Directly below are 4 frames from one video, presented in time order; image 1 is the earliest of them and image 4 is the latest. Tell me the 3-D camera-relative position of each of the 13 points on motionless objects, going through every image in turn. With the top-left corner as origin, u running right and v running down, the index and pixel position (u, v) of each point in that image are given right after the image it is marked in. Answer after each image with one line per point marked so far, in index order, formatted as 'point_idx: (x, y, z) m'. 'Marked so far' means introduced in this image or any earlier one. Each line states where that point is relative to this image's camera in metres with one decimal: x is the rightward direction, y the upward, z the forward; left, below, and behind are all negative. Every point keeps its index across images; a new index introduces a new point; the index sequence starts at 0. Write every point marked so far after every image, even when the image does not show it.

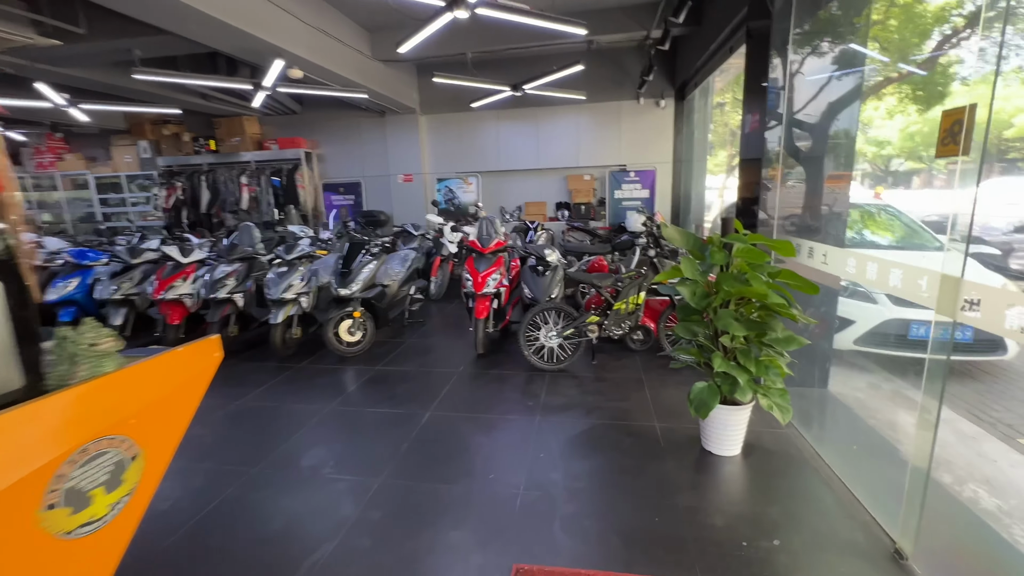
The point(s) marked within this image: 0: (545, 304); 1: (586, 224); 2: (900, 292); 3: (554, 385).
0: (+0.3, -0.1, +3.8) m
1: (+1.2, +1.1, +7.6) m
2: (+1.7, 0.0, +1.9) m
3: (+0.3, -0.8, +3.6) m
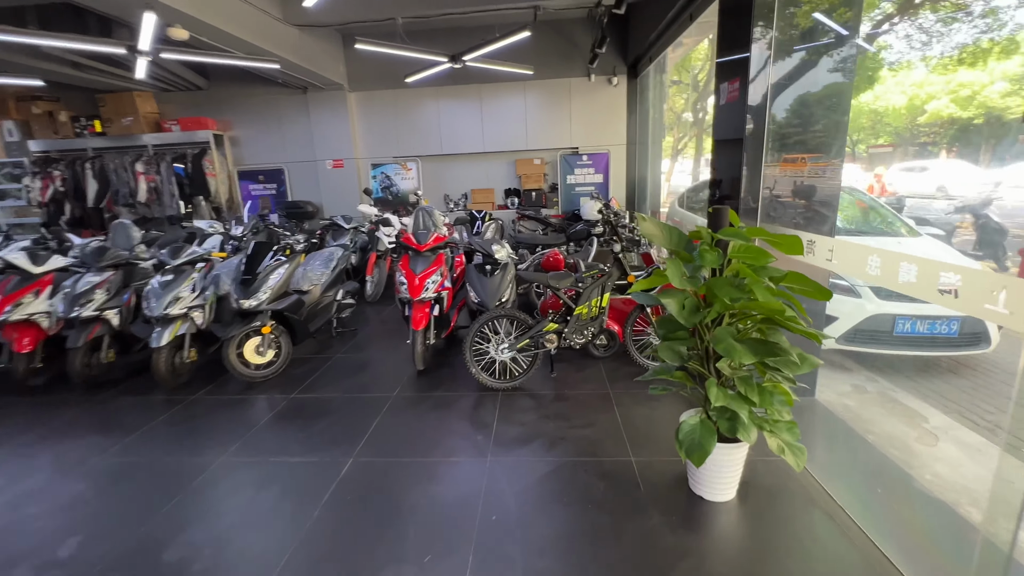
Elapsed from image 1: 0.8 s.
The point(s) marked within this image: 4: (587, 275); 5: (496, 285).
0: (-0.1, -0.2, +3.2) m
1: (+0.4, +1.2, +7.0) m
2: (+1.4, 0.0, +1.5) m
3: (0.0, -0.8, +3.1) m
4: (+0.5, +0.1, +3.2) m
5: (-0.1, 0.0, +3.6) m
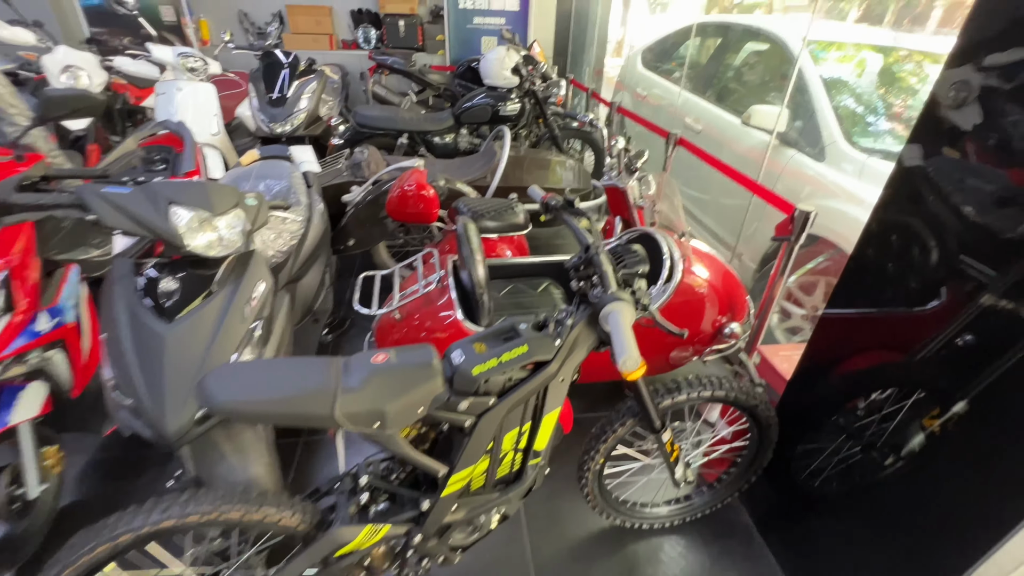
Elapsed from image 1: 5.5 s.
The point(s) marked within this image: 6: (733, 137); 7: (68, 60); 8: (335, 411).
0: (-0.7, -0.4, +0.8) m
1: (-0.9, +2.1, +4.1) m
2: (+1.2, -0.8, -0.5) m
3: (-0.6, -1.1, +0.9) m
4: (0.0, -0.1, +0.9) m
5: (-0.8, -0.1, +1.1) m
6: (+1.2, +0.8, +2.5) m
7: (-2.7, +1.4, +2.7) m
8: (-0.3, -0.2, +0.8) m
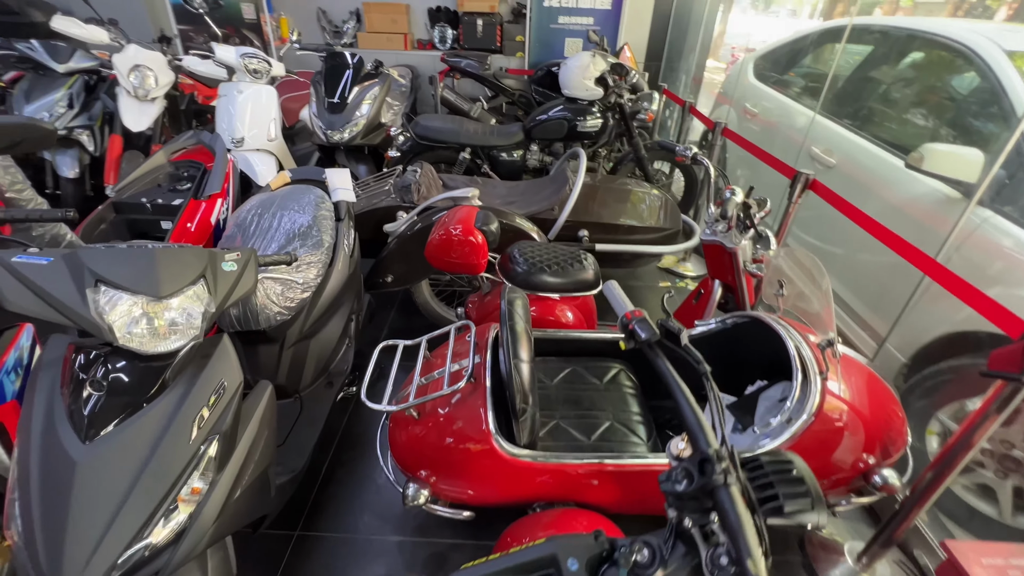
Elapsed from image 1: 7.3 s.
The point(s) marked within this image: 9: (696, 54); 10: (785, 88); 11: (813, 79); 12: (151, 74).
0: (-0.7, -0.6, +0.5) m
1: (-0.2, +1.9, +3.7) m
2: (+1.0, -1.2, -1.1) m
3: (-0.6, -1.3, +0.6) m
4: (0.0, -0.4, +0.5) m
5: (-0.7, -0.3, +0.8) m
6: (+1.6, +0.5, +1.9) m
7: (-2.2, +1.3, +2.6) m
8: (-0.3, -0.5, +0.4) m
9: (+1.5, +1.9, +3.6) m
10: (+1.7, +1.2, +2.7) m
11: (+1.7, +1.2, +2.5) m
12: (-2.1, +1.3, +2.7) m
